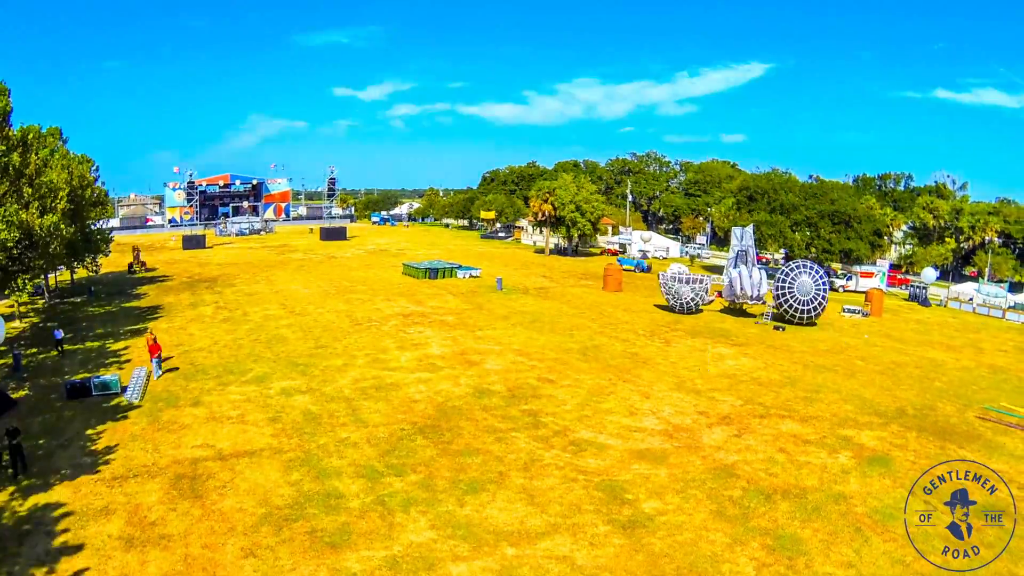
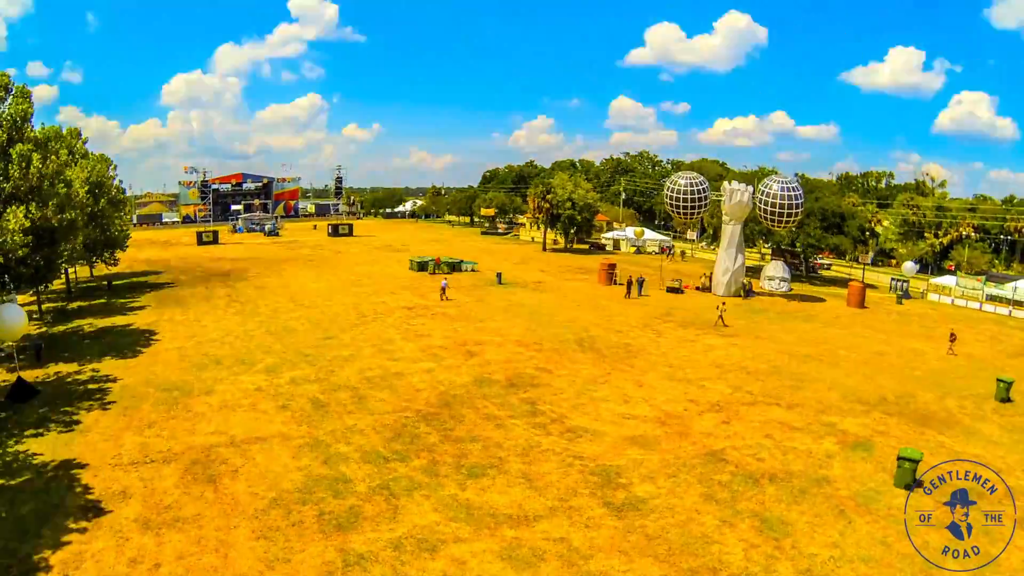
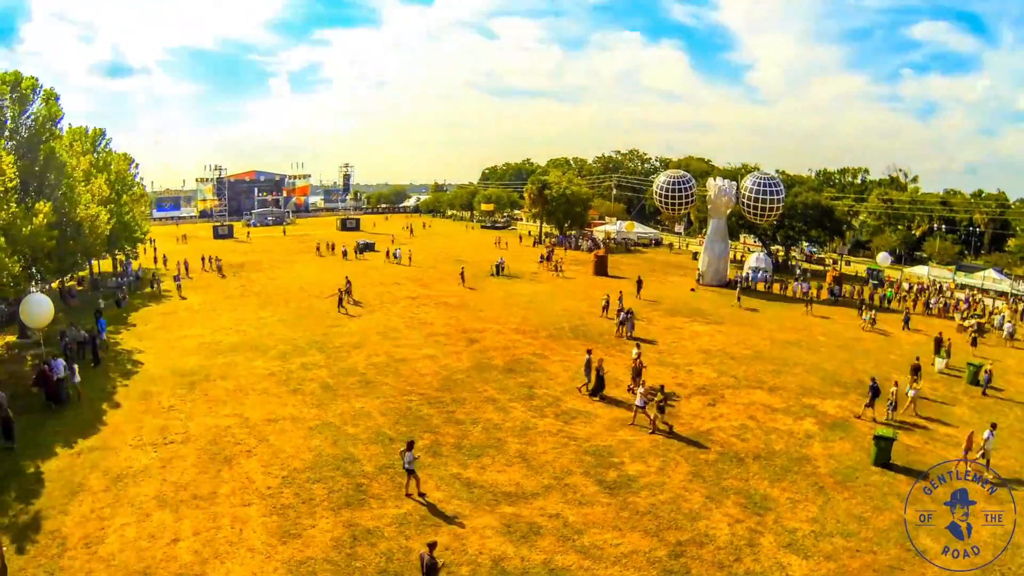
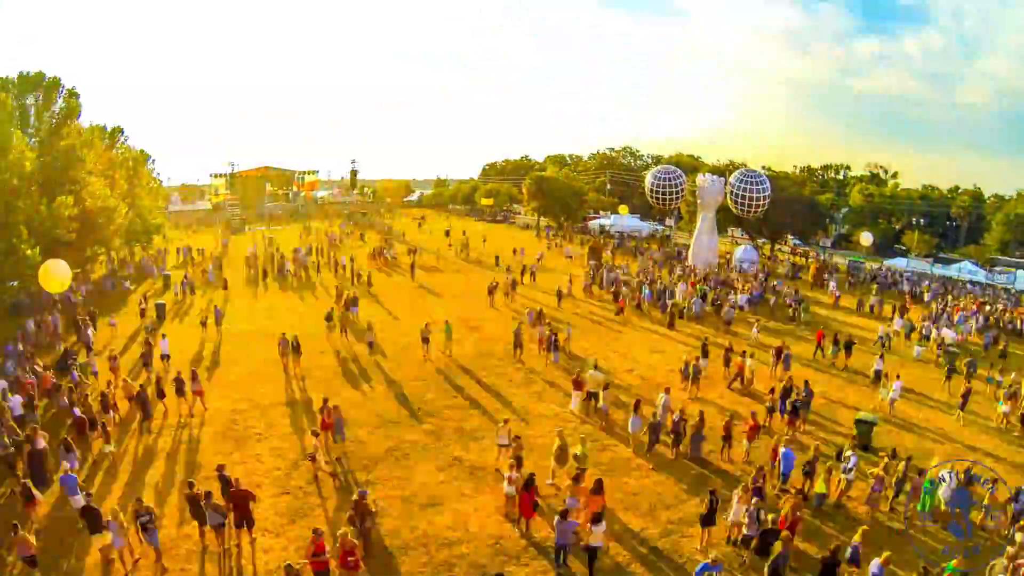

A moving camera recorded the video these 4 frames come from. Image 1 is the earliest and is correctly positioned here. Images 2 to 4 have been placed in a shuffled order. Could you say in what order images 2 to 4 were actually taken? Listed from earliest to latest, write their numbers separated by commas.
2, 3, 4
